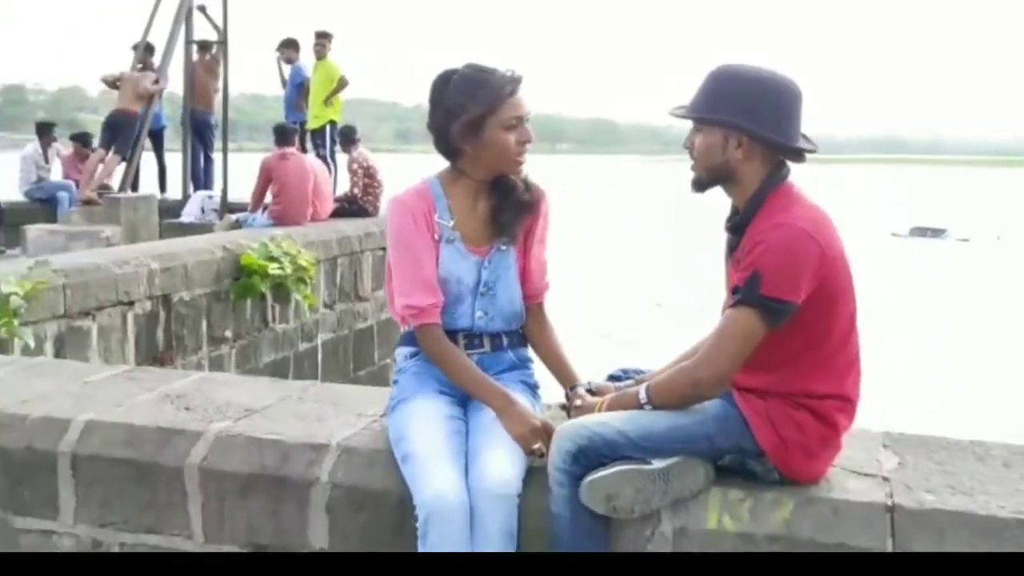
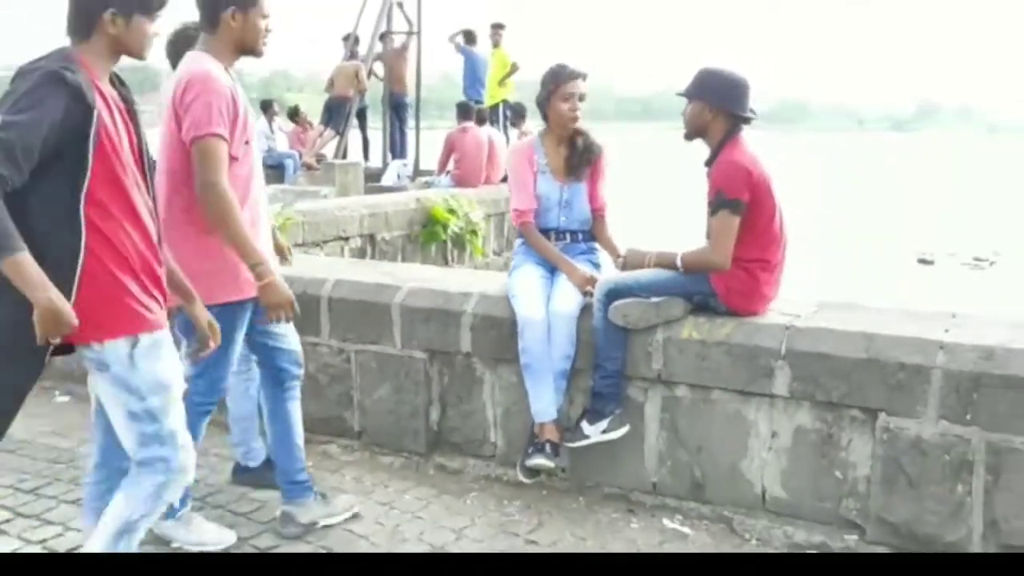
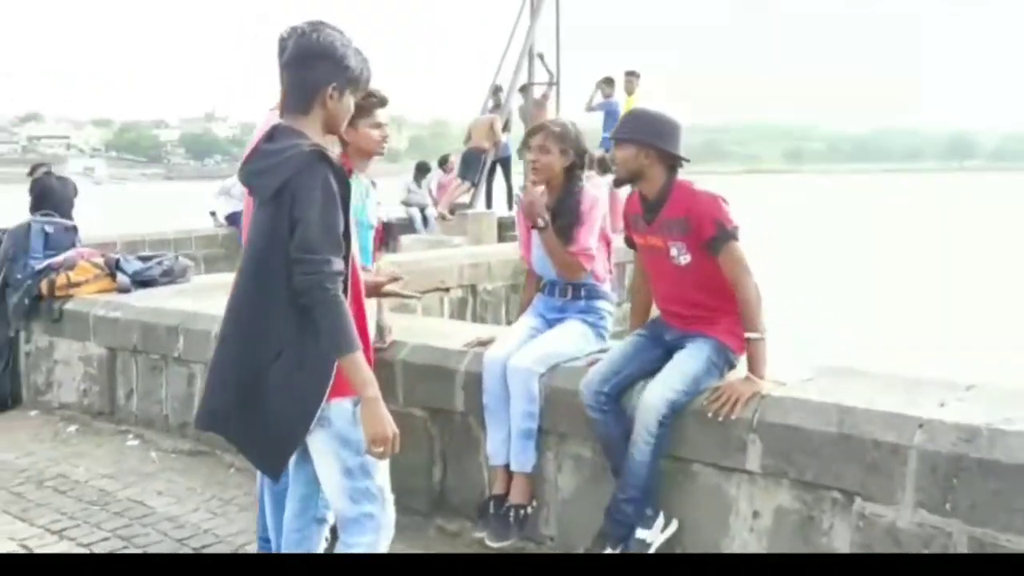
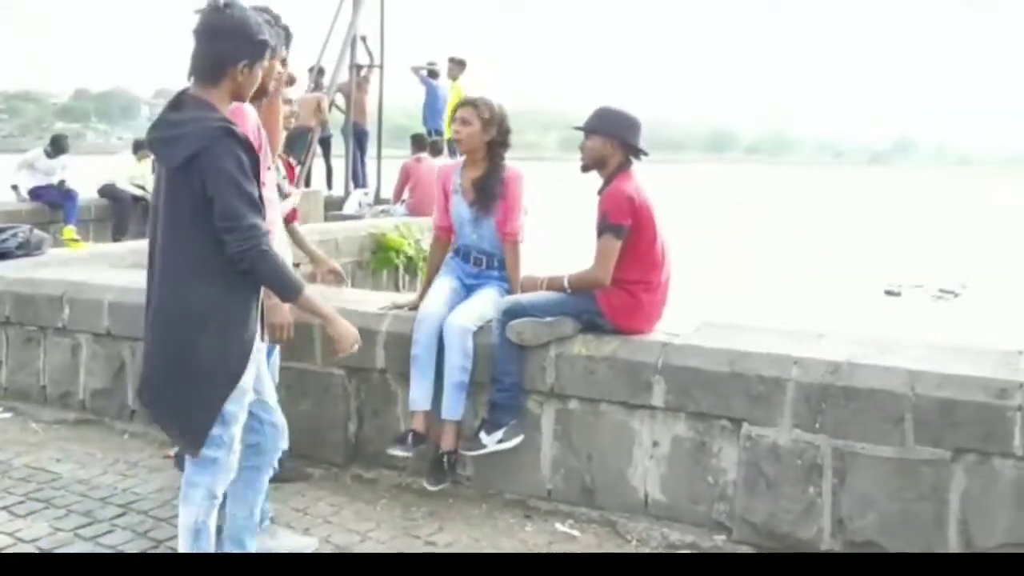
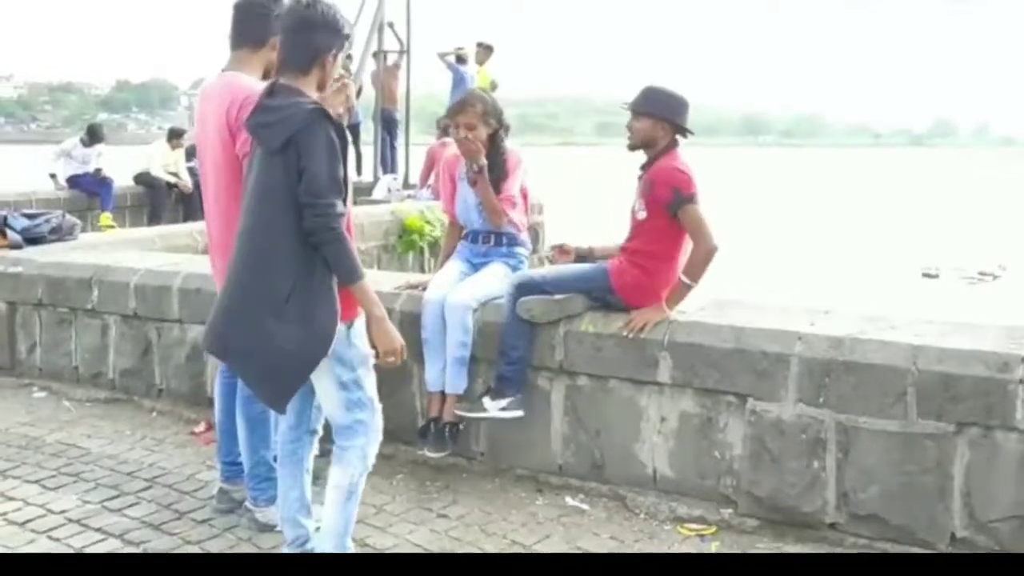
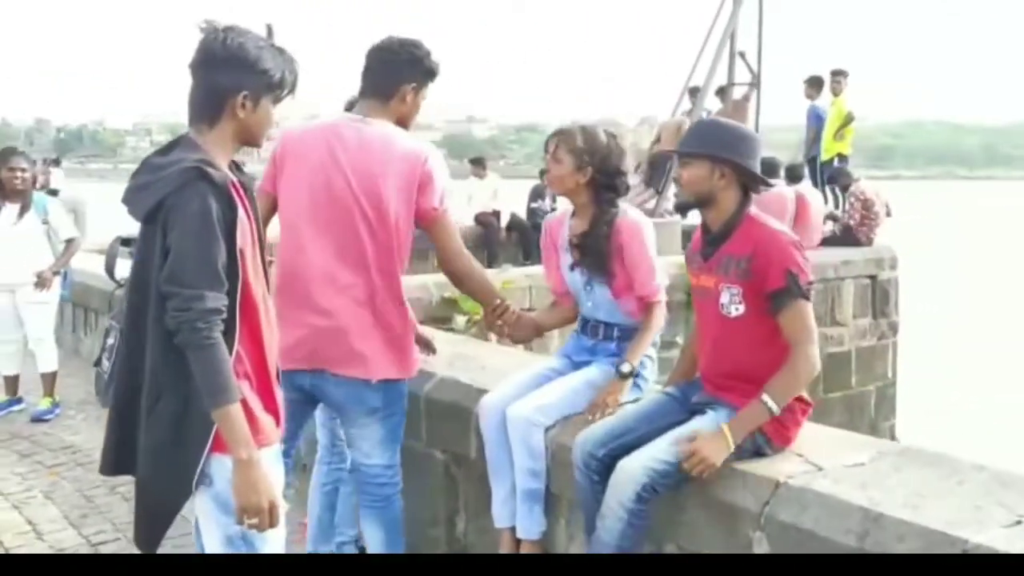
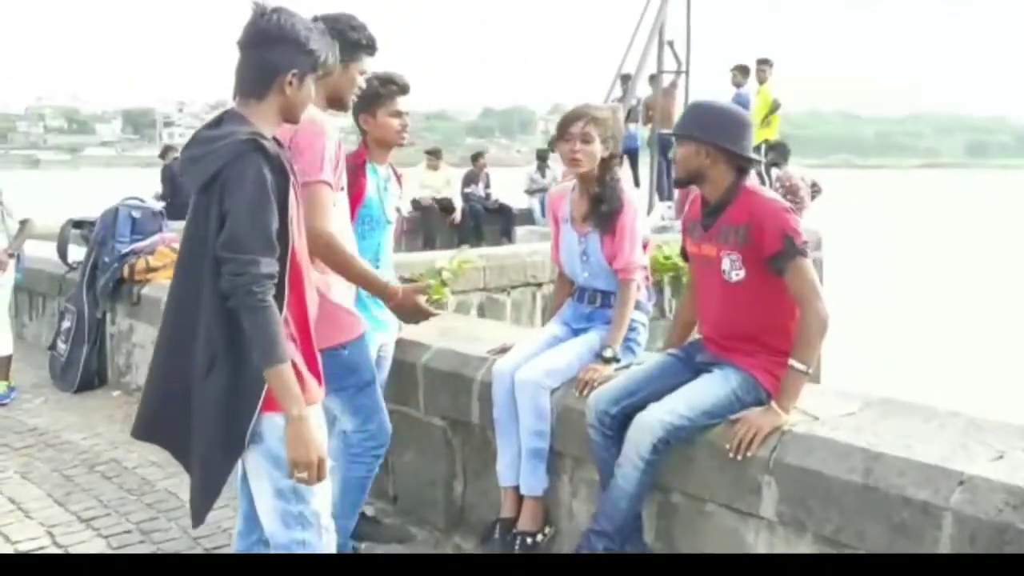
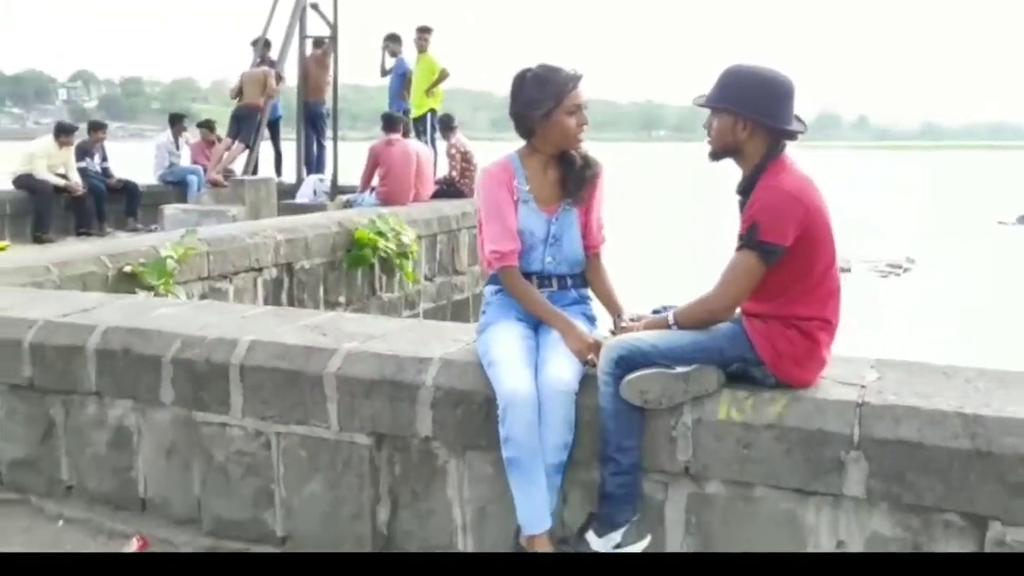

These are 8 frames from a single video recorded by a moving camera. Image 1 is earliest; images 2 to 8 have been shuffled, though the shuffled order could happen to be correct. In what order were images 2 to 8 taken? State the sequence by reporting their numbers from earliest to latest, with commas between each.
8, 2, 4, 5, 3, 7, 6
